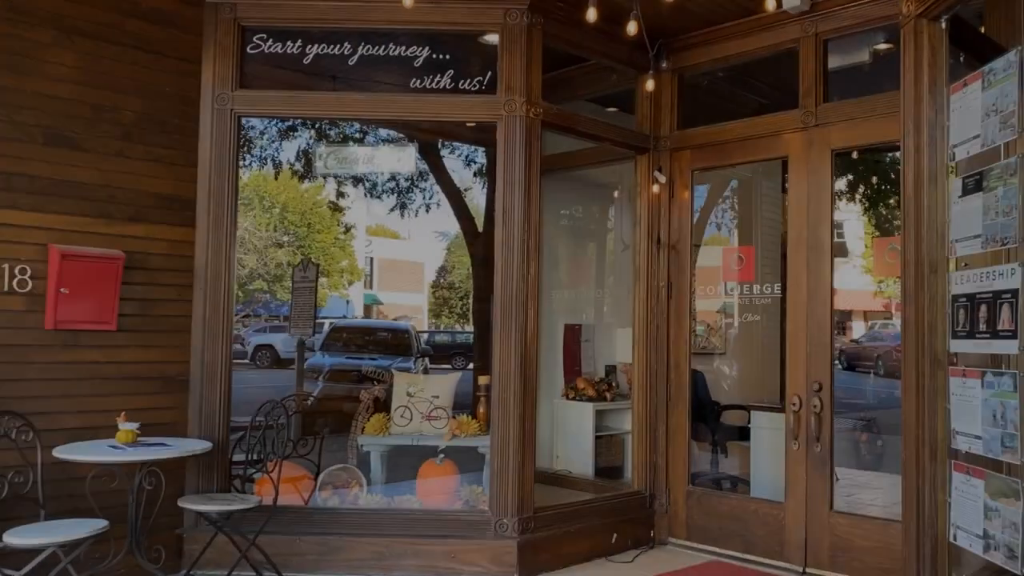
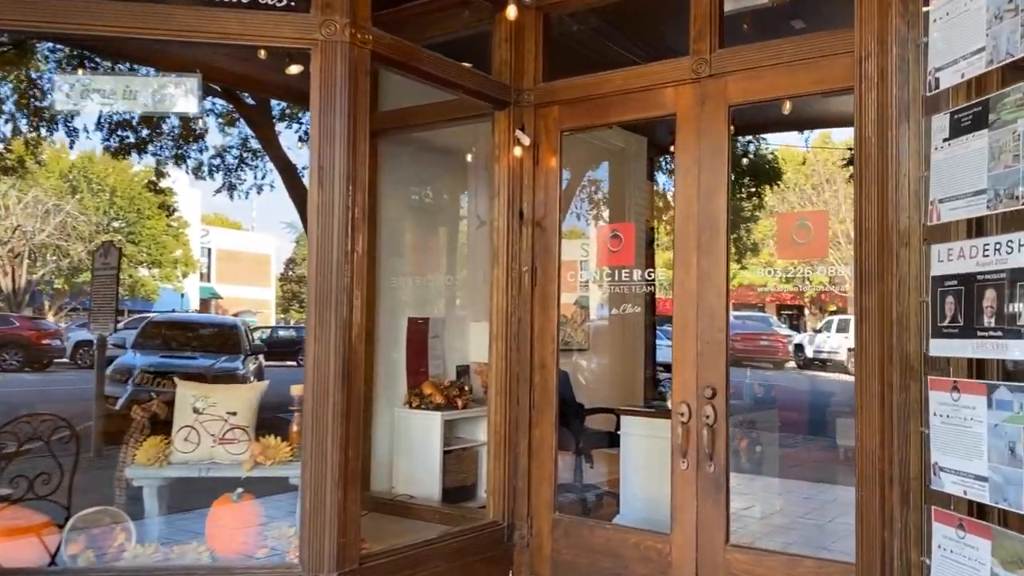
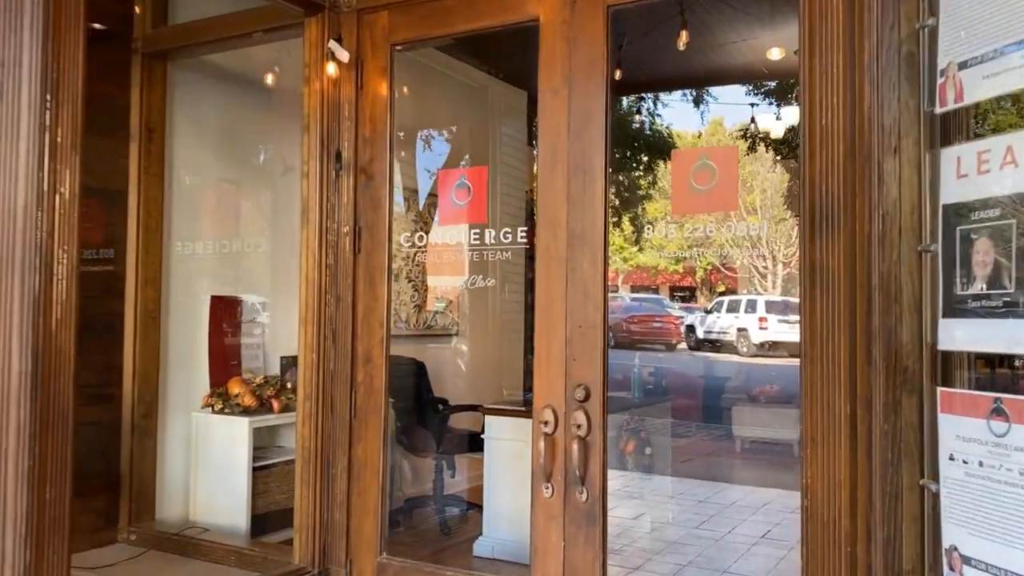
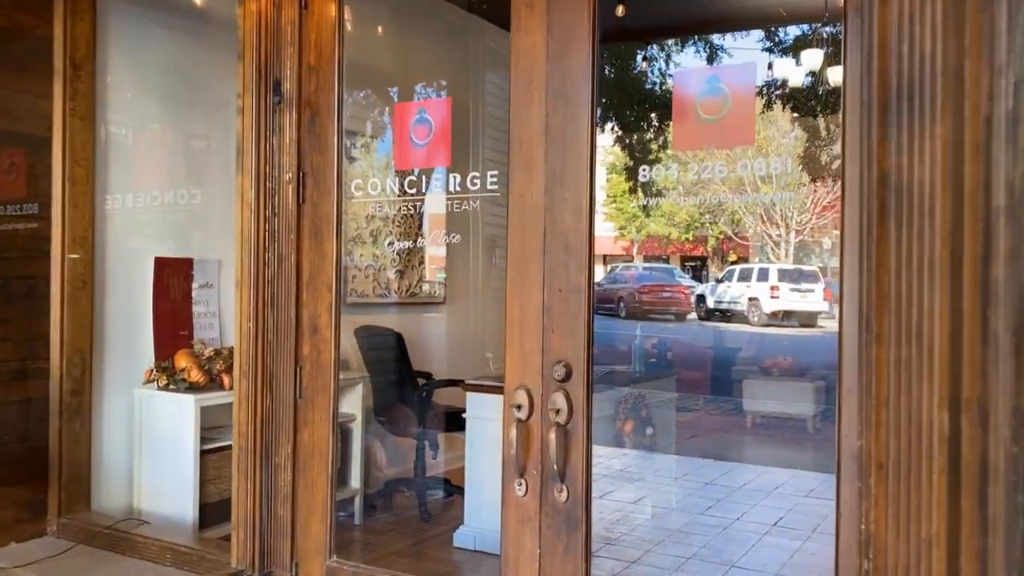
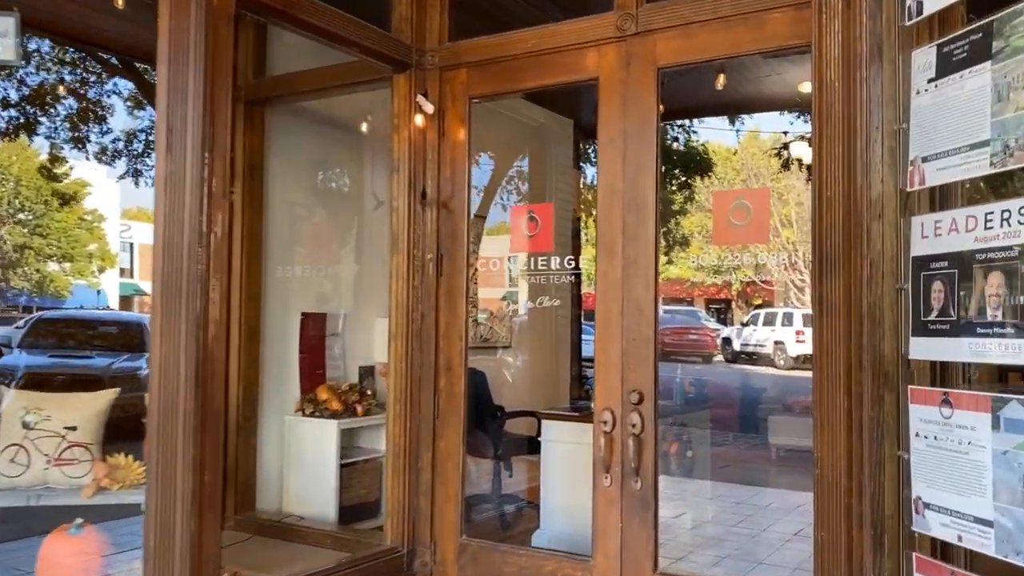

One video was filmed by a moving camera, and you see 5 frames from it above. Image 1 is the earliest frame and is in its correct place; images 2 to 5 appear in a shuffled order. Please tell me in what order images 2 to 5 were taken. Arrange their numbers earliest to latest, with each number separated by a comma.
2, 5, 3, 4
